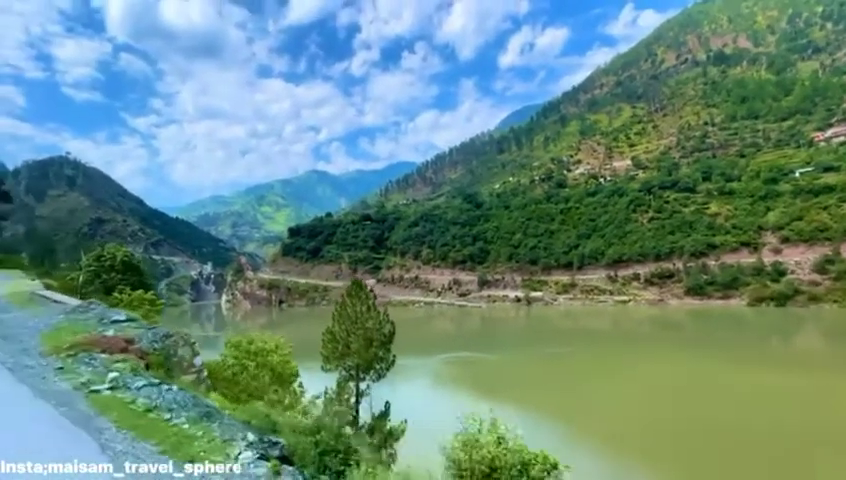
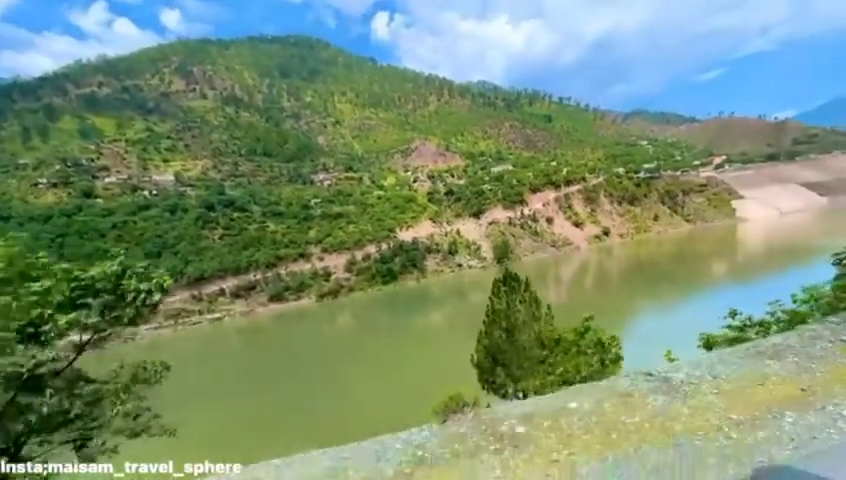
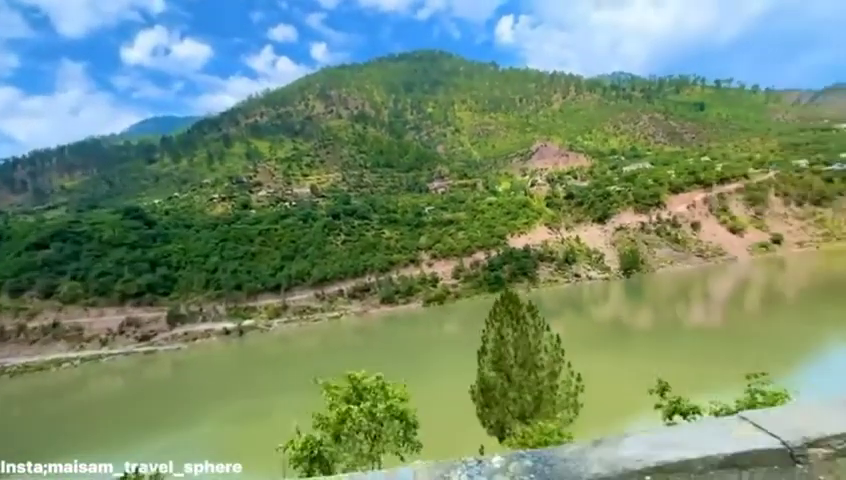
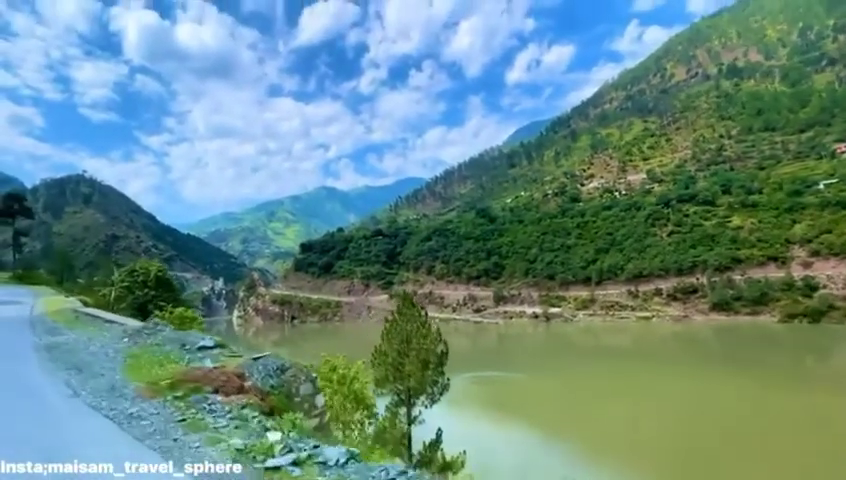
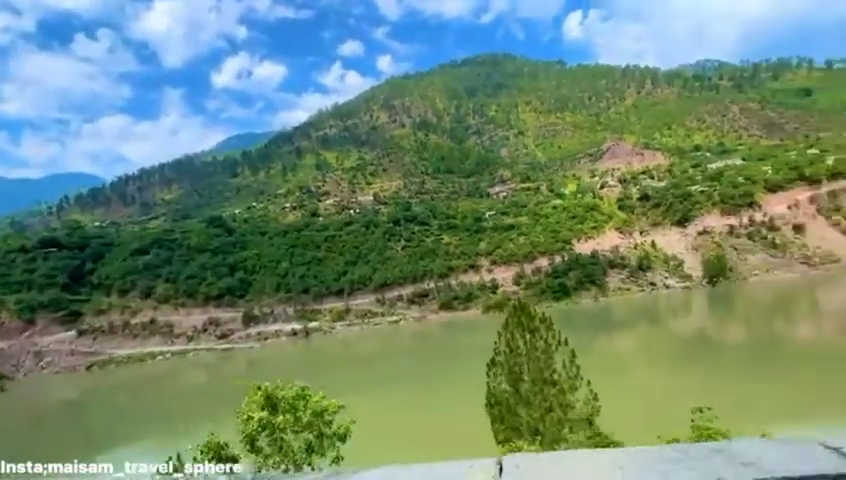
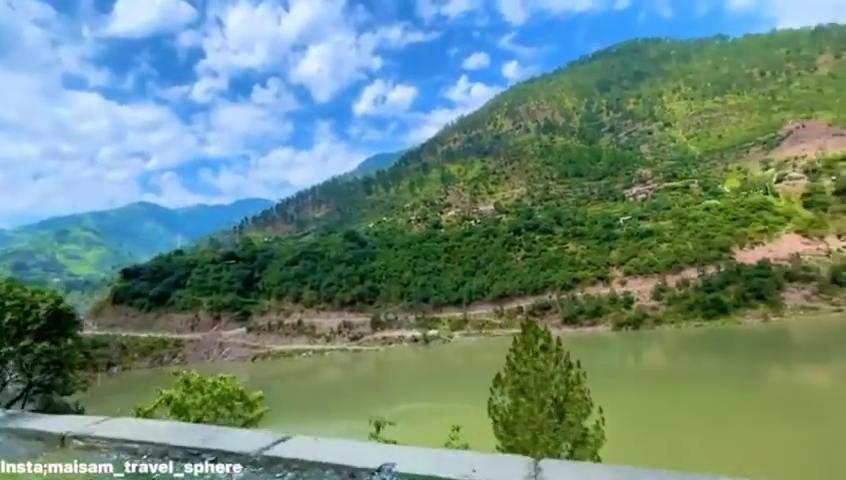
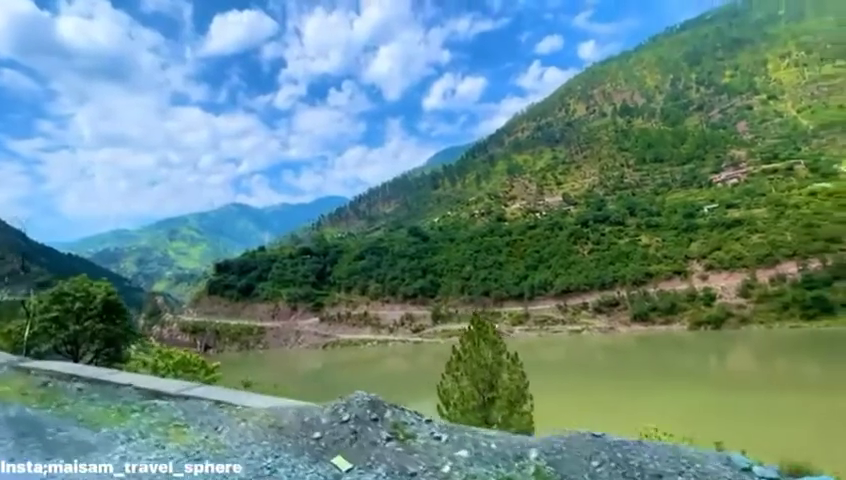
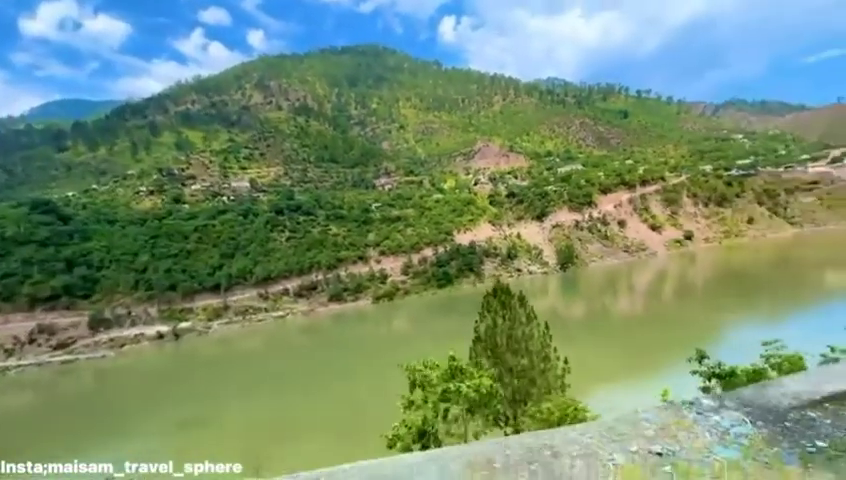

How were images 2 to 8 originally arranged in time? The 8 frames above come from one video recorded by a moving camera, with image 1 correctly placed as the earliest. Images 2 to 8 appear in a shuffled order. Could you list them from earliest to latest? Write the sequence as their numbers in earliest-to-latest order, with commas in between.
4, 7, 6, 5, 3, 8, 2
